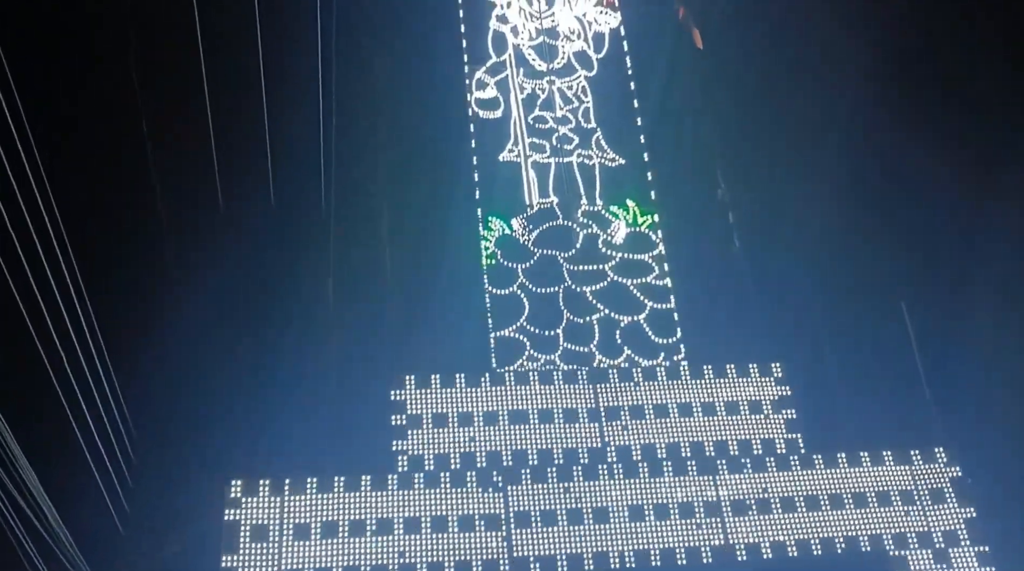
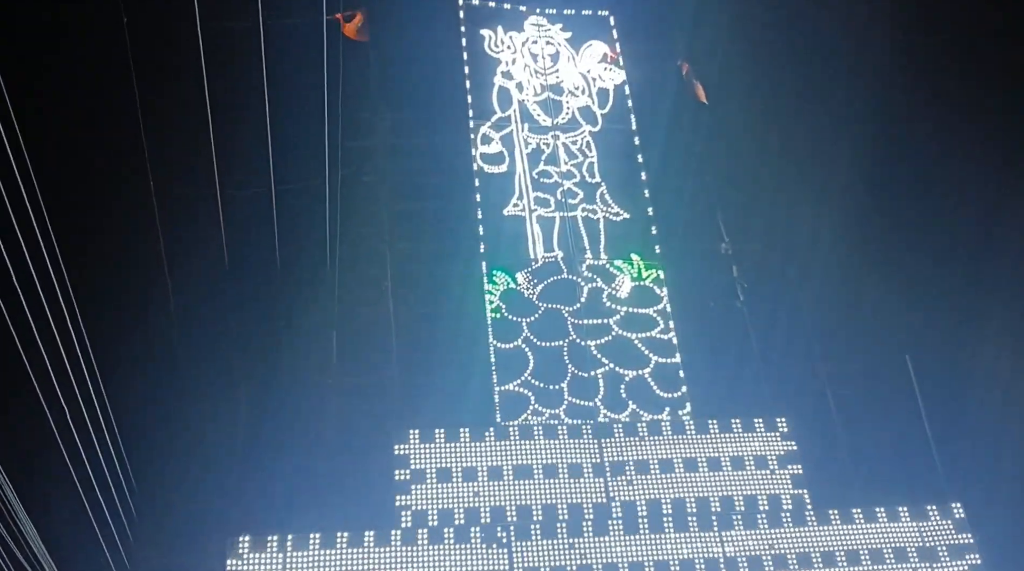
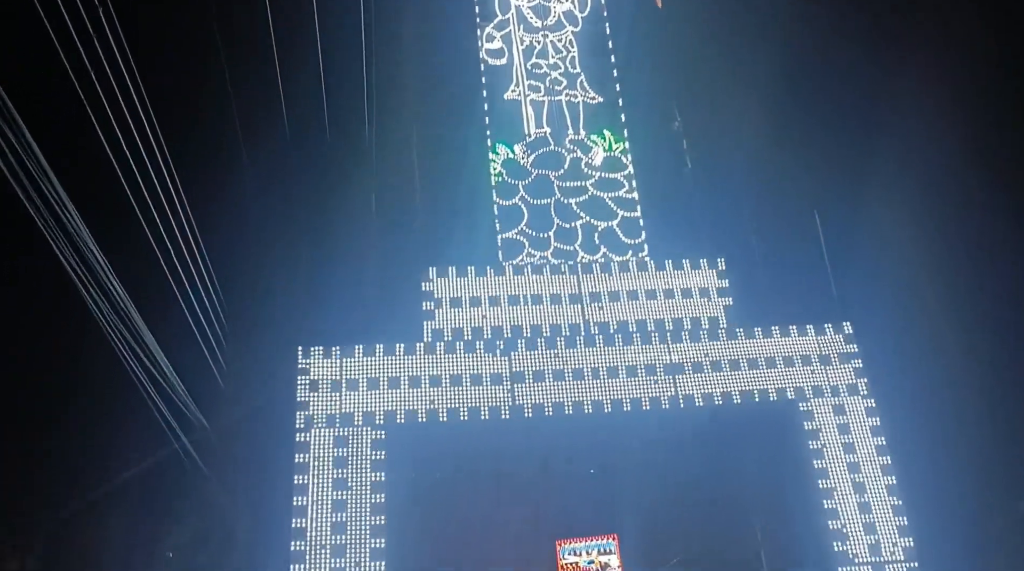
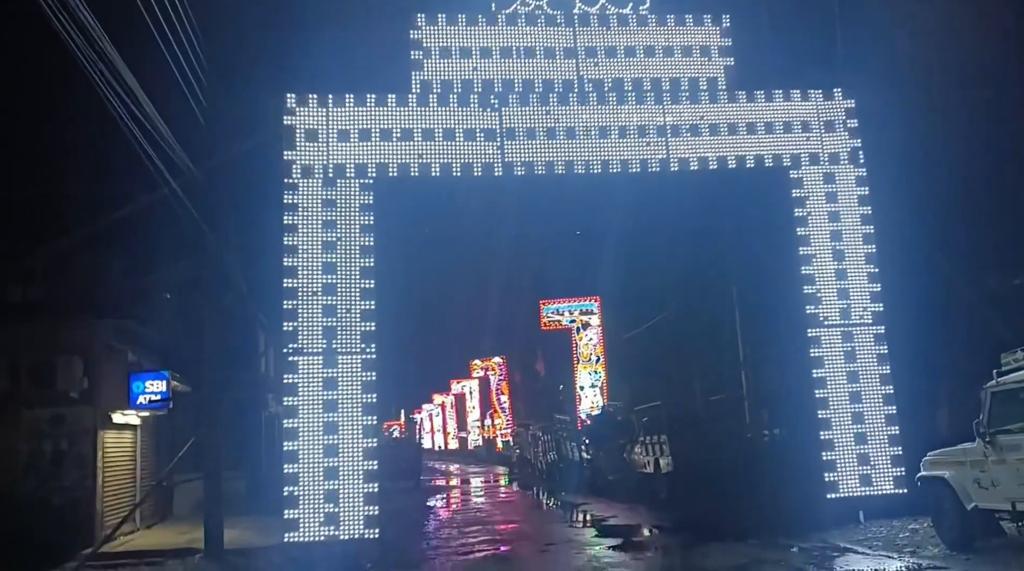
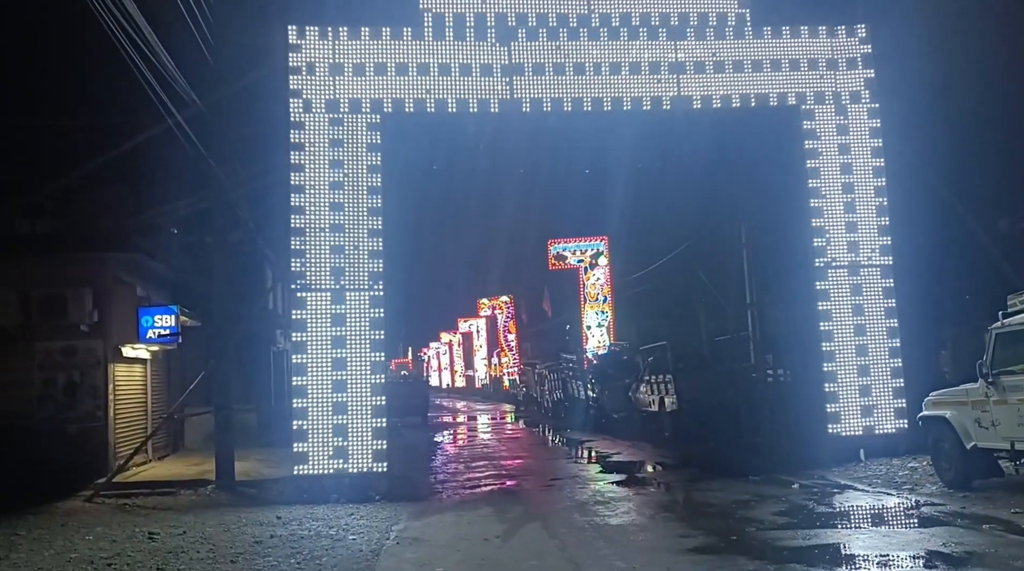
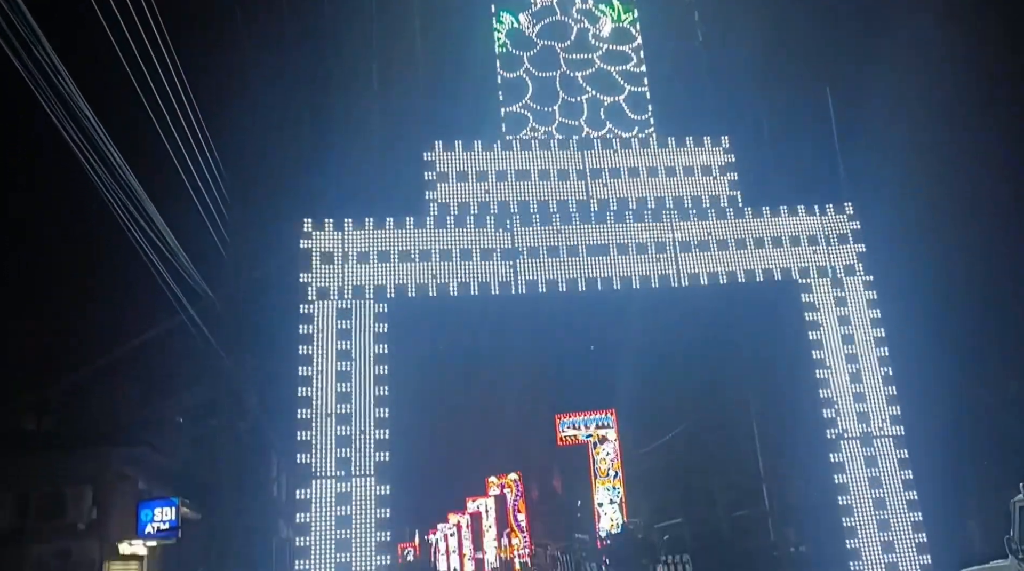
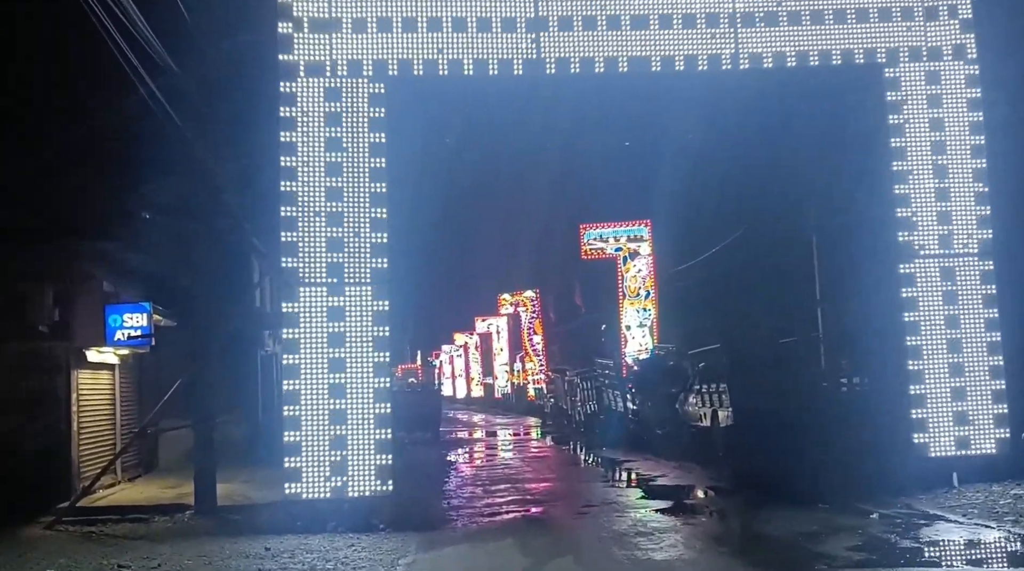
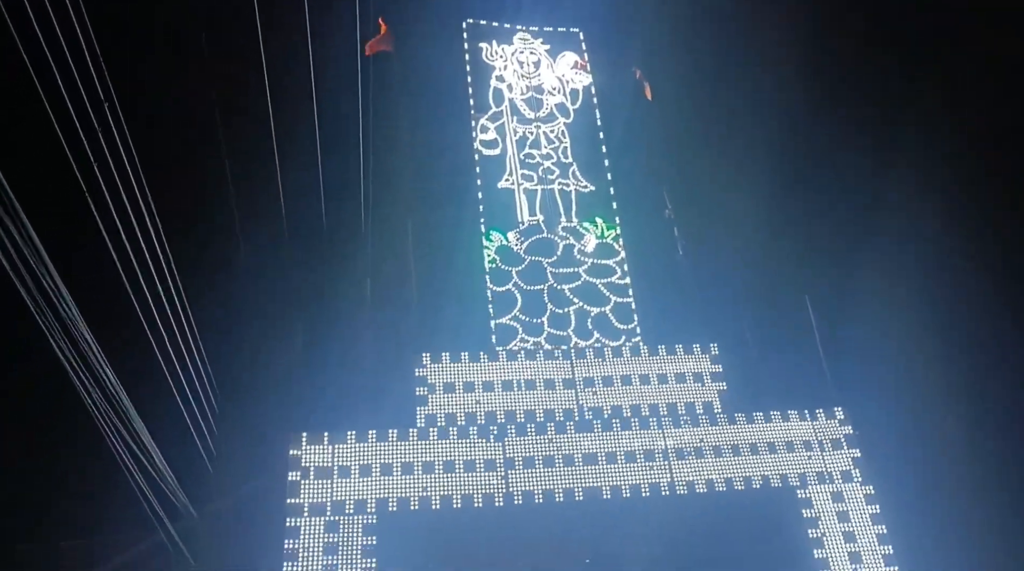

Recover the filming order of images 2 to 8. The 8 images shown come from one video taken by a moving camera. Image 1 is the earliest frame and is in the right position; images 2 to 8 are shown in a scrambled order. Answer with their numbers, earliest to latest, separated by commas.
2, 8, 3, 6, 4, 5, 7
